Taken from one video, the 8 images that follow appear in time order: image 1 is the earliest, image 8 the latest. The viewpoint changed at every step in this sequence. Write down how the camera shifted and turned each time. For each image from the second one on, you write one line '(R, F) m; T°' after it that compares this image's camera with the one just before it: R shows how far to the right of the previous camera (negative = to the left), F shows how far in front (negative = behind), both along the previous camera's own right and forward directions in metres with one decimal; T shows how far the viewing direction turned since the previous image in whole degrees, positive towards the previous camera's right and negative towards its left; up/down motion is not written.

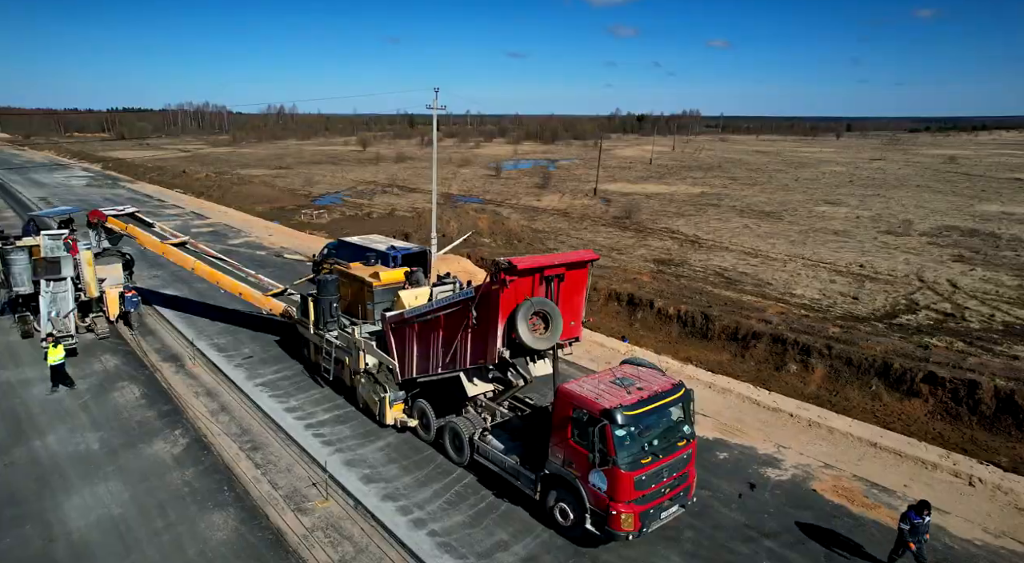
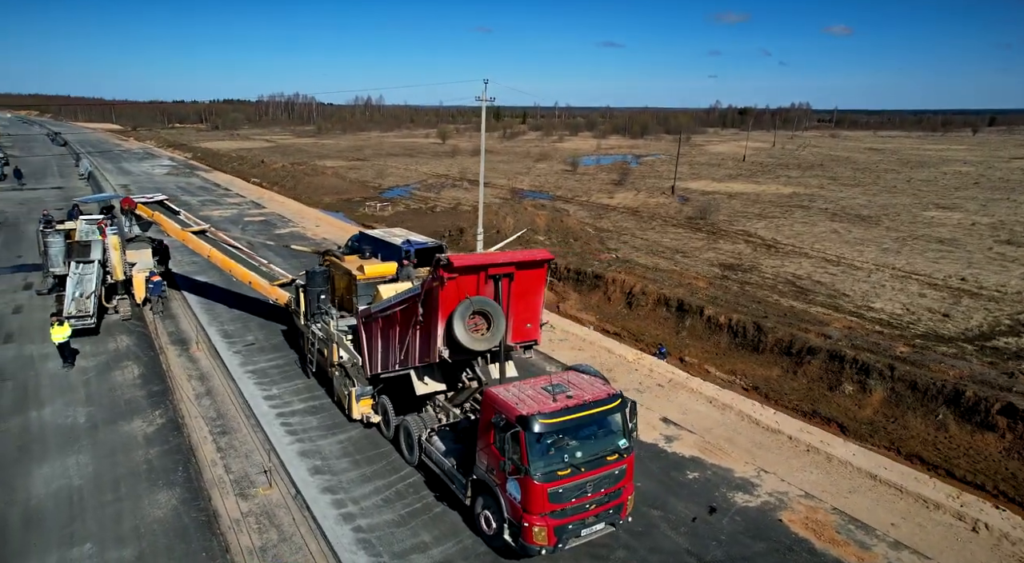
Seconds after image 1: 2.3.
(+1.5, 0.0) m; -6°
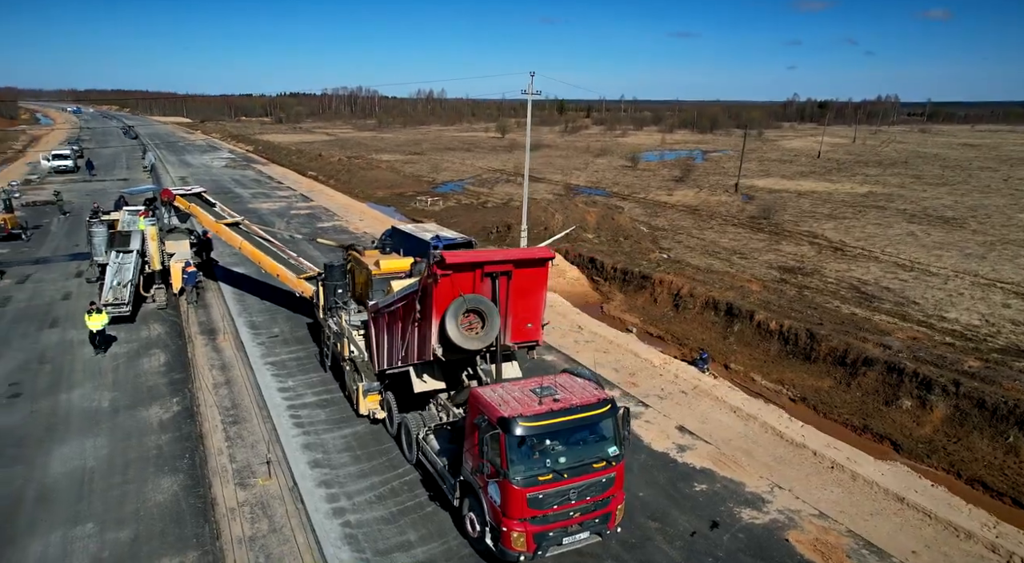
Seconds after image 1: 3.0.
(+0.7, +0.1) m; -5°
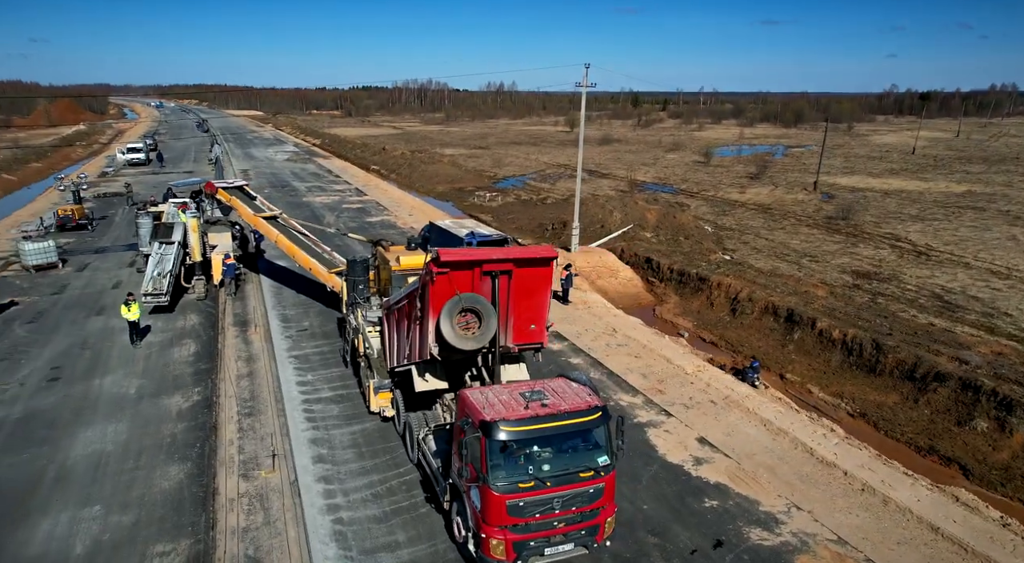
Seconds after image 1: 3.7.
(+0.7, +0.1) m; -5°
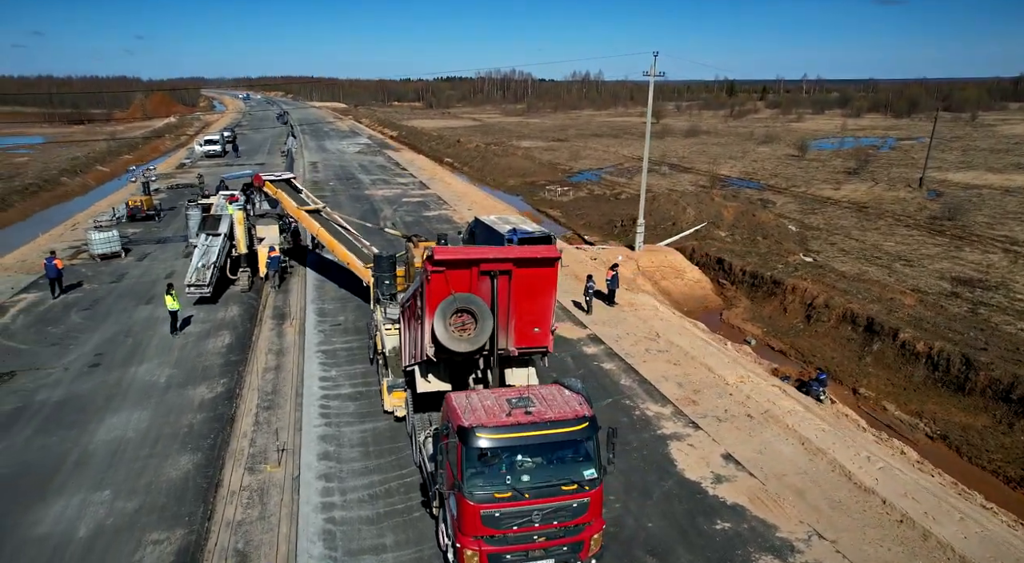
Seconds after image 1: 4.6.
(+0.8, +0.2) m; -6°
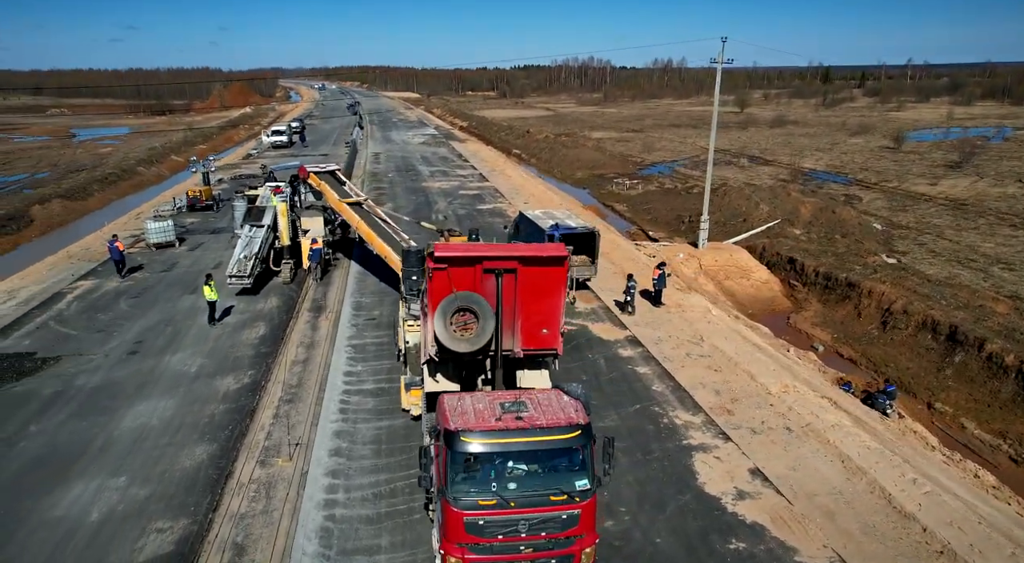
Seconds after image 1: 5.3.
(+0.7, +0.2) m; -6°
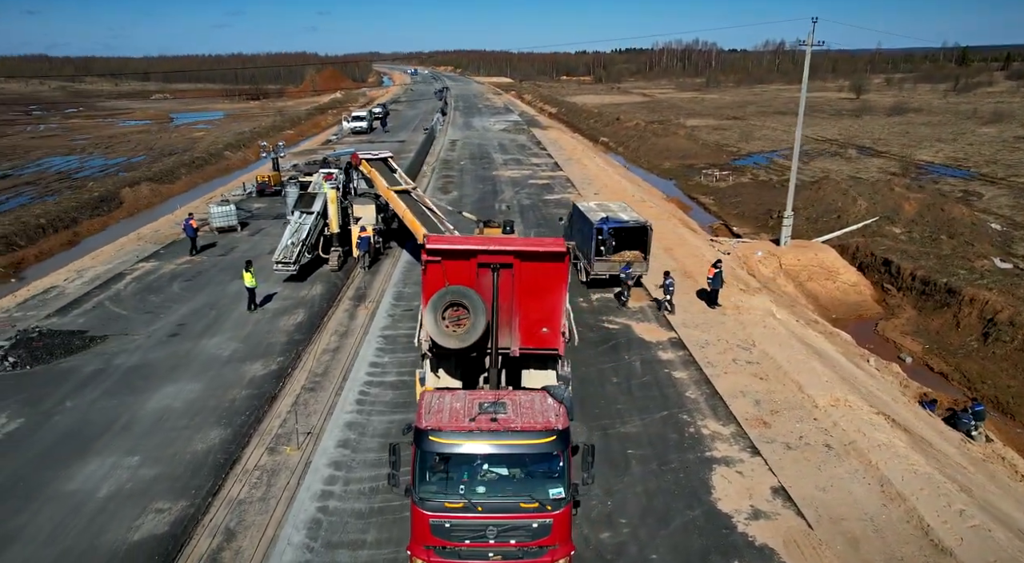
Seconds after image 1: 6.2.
(+1.0, +0.1) m; -7°
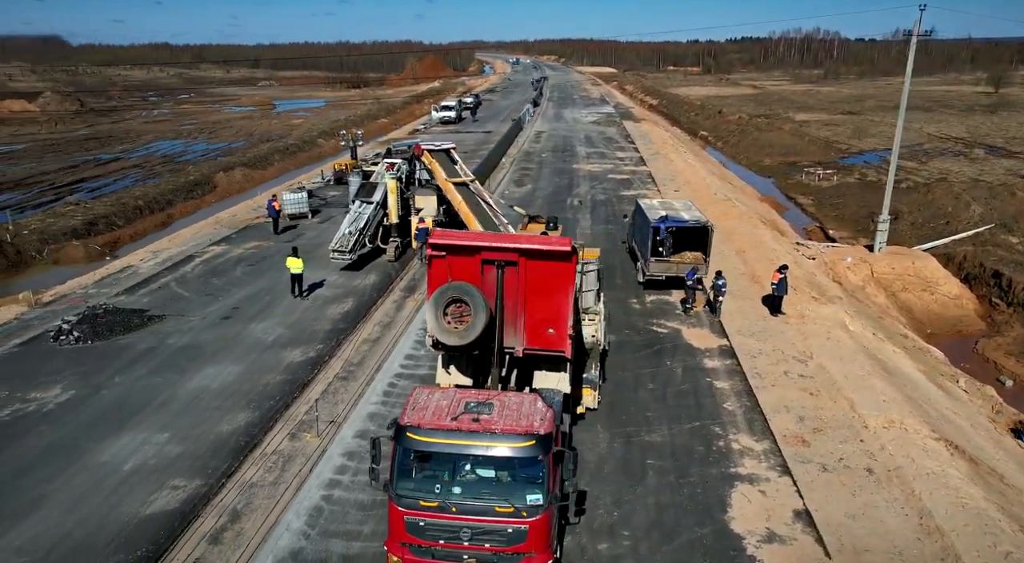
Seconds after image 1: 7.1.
(+1.0, -0.2) m; -8°
